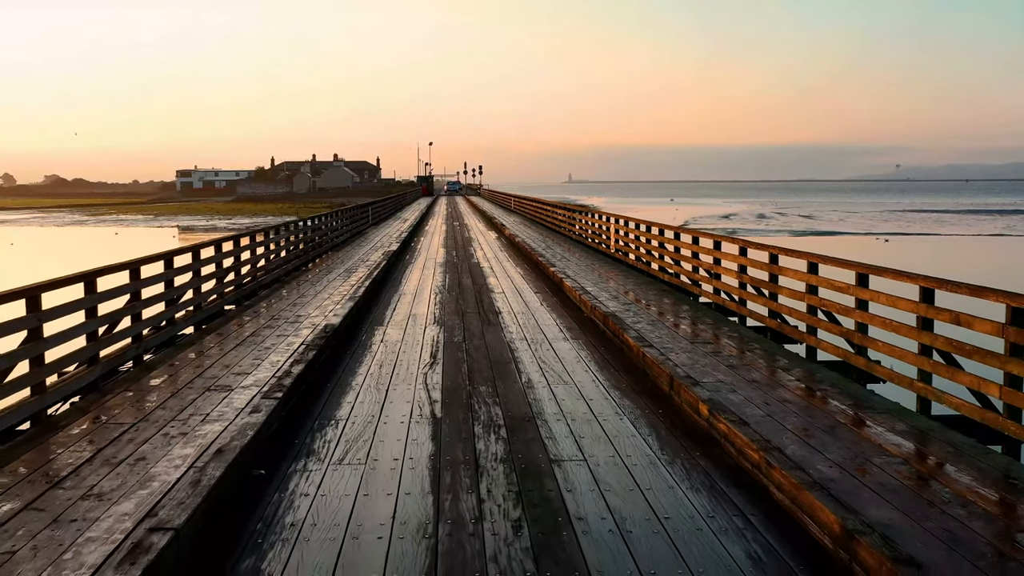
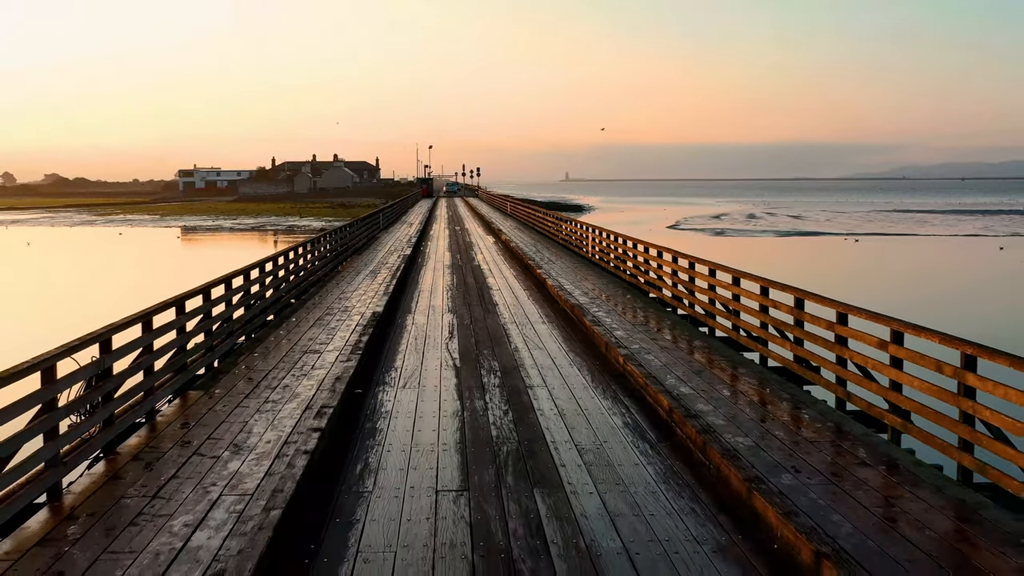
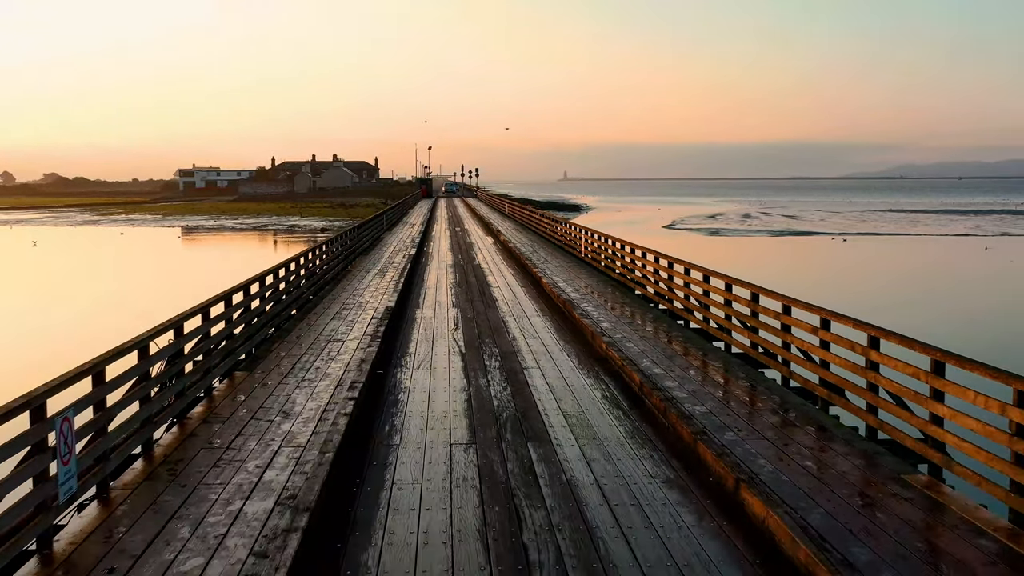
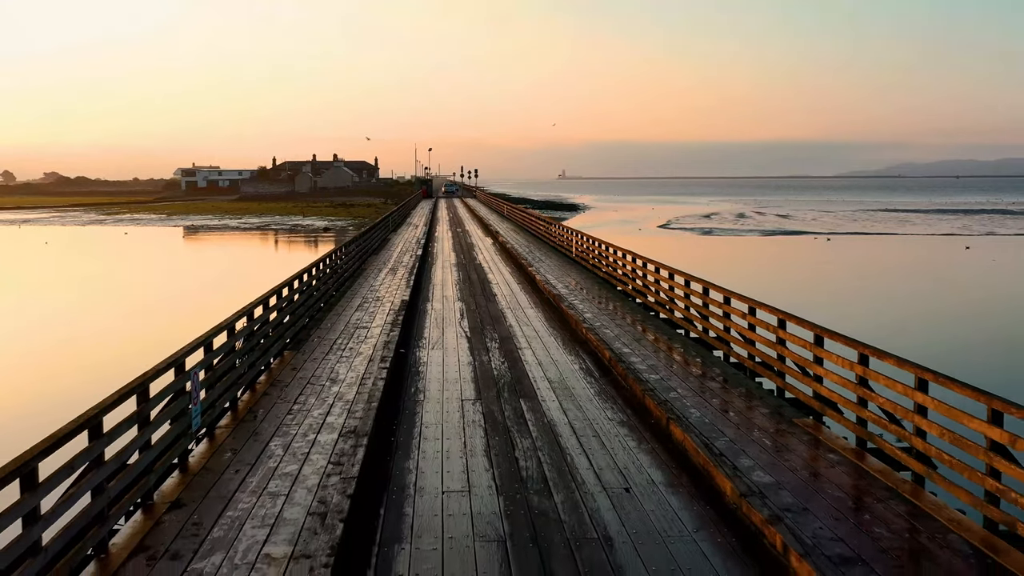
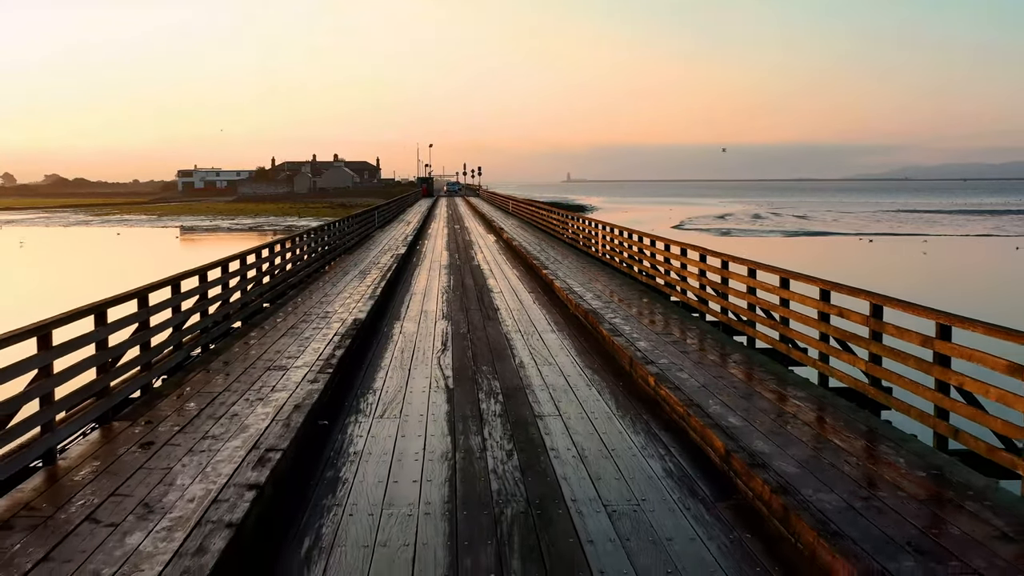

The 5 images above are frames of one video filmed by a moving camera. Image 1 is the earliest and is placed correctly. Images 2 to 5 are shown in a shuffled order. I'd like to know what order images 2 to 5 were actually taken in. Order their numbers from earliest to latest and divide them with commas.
5, 2, 3, 4
